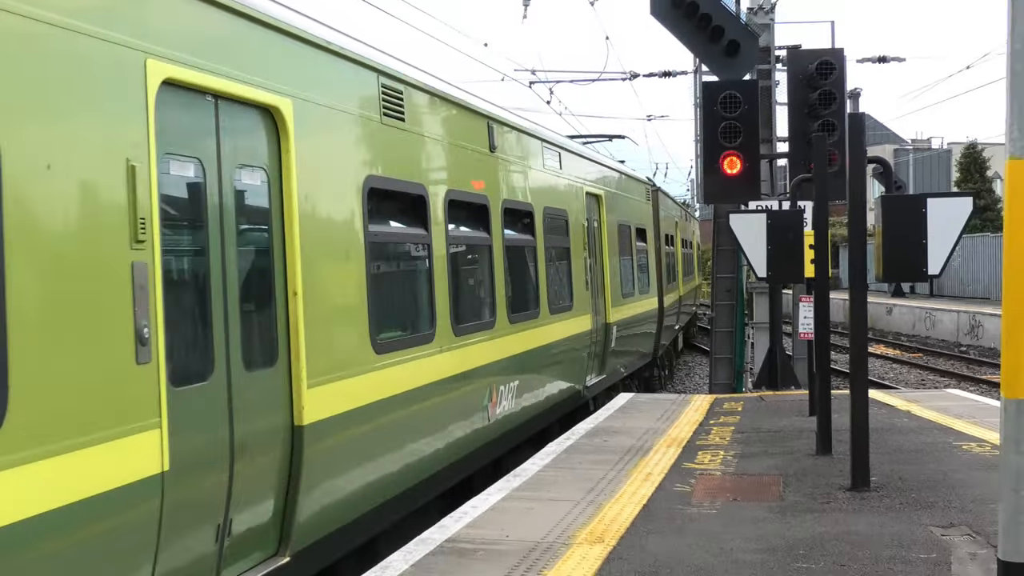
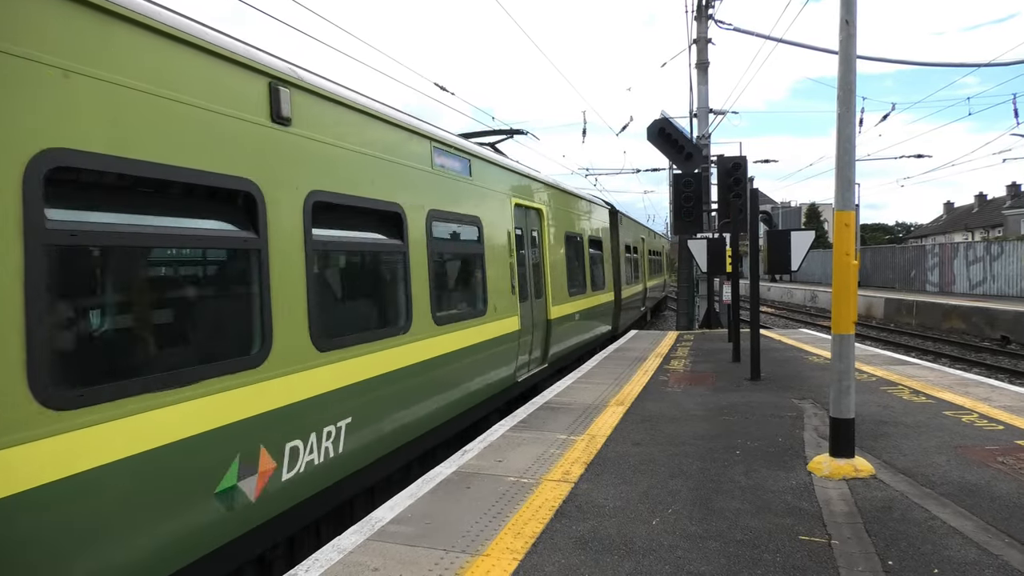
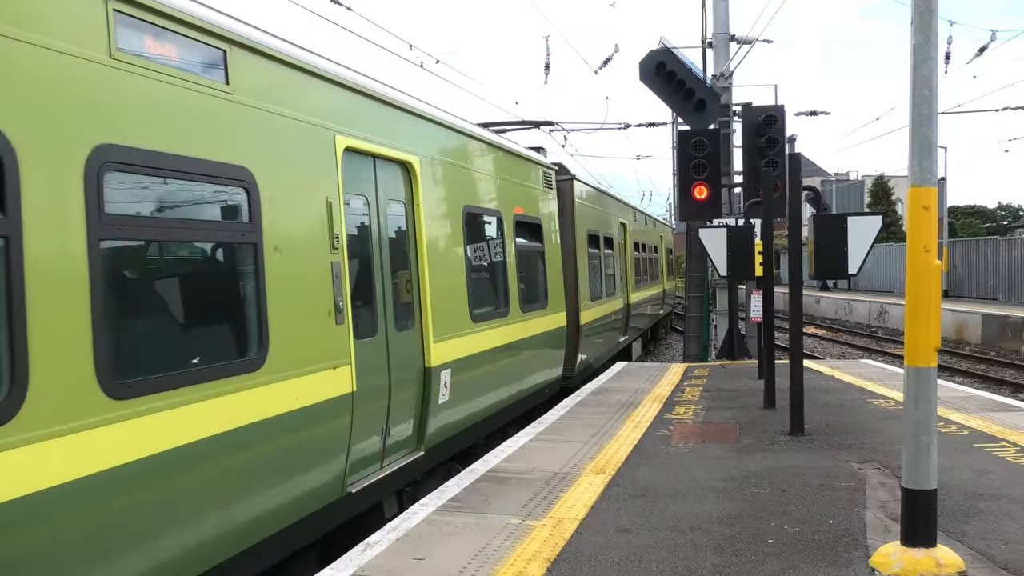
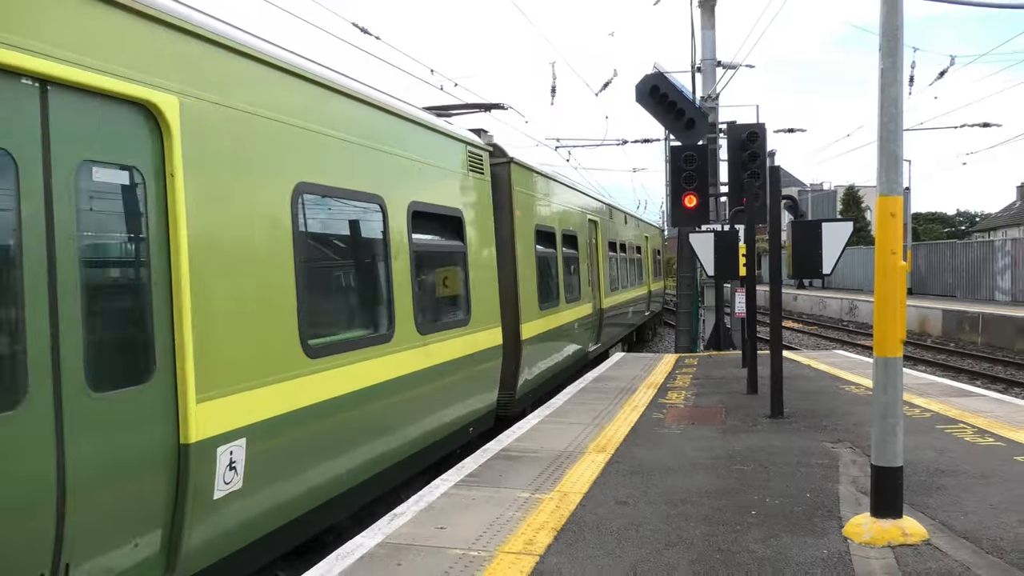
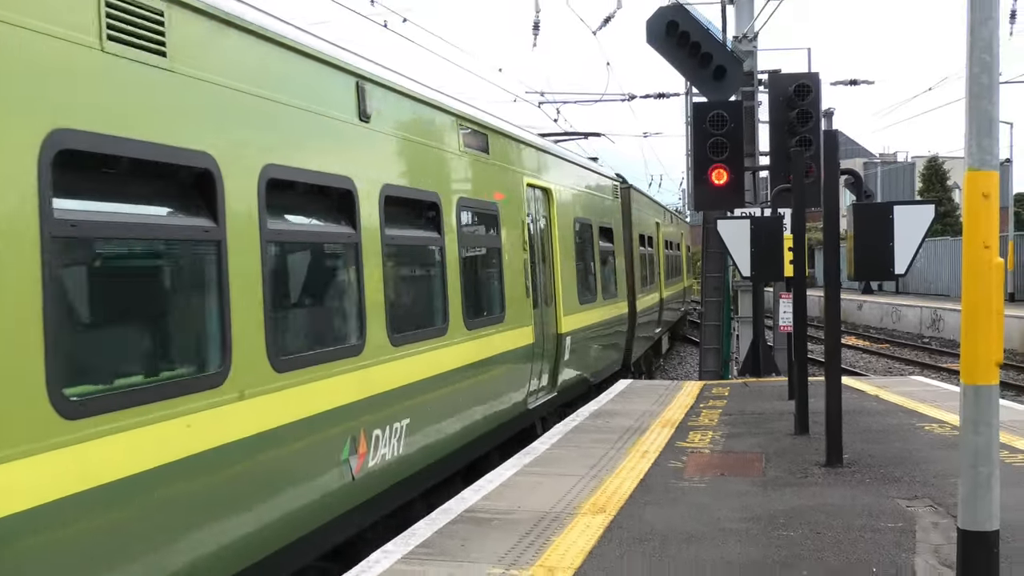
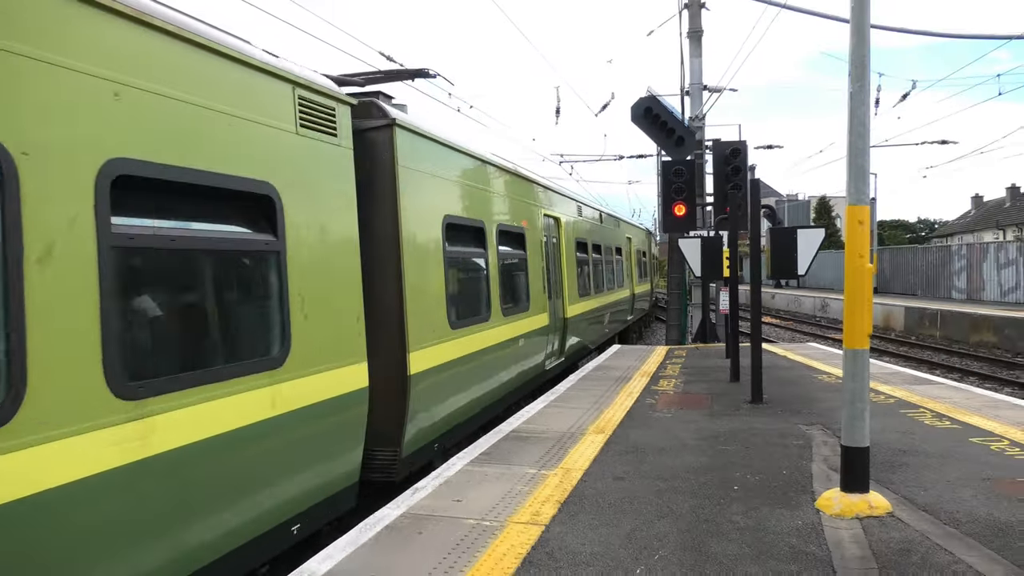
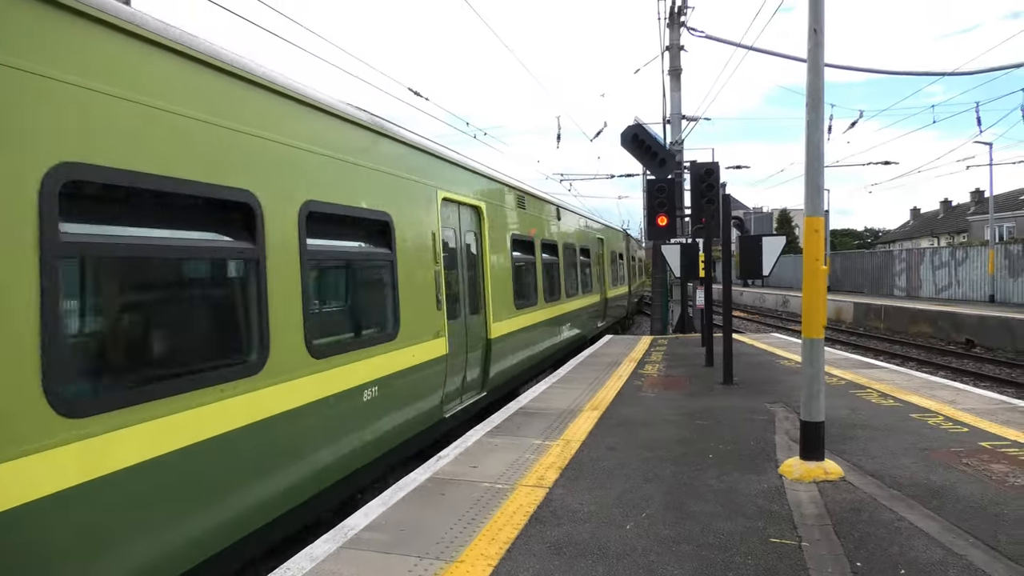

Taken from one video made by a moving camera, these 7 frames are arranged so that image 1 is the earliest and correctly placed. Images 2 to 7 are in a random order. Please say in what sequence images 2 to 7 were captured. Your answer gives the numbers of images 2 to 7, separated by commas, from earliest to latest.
5, 3, 4, 6, 7, 2
